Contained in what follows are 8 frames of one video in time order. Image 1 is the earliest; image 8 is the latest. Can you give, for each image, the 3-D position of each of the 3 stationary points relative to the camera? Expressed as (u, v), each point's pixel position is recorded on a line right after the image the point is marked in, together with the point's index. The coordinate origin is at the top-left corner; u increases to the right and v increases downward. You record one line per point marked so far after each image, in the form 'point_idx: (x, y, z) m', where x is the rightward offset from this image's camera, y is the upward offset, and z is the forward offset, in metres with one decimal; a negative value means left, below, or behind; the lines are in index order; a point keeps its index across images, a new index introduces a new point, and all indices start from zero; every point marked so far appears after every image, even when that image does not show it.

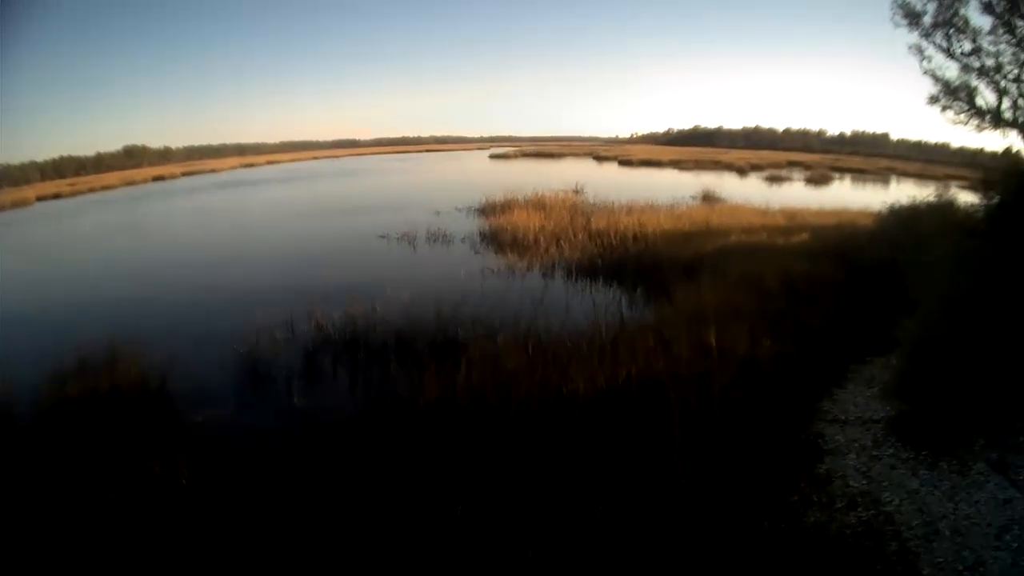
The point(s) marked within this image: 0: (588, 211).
0: (+2.2, +2.4, +17.4) m
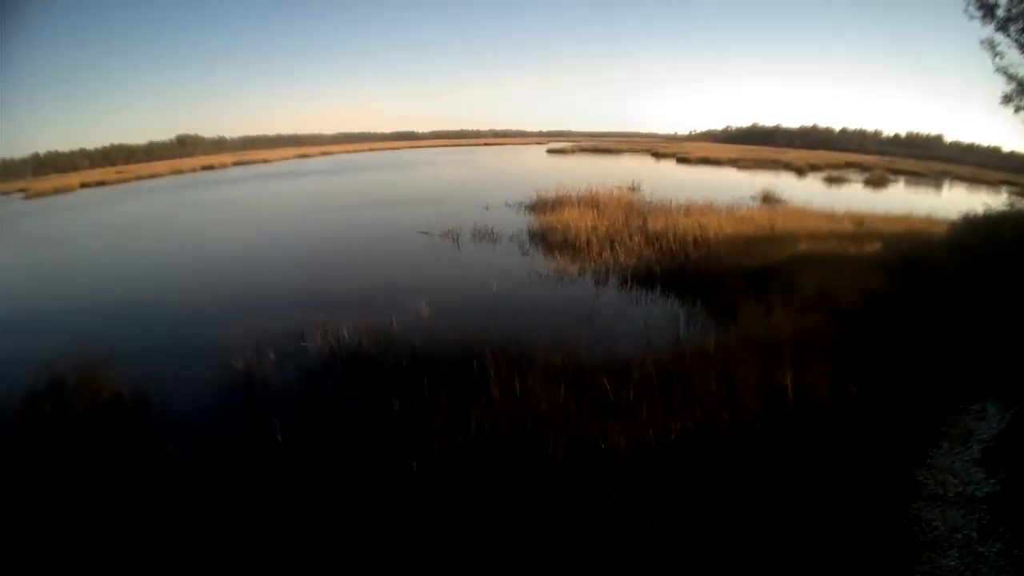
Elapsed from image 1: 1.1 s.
0: (+3.6, +2.2, +16.4) m
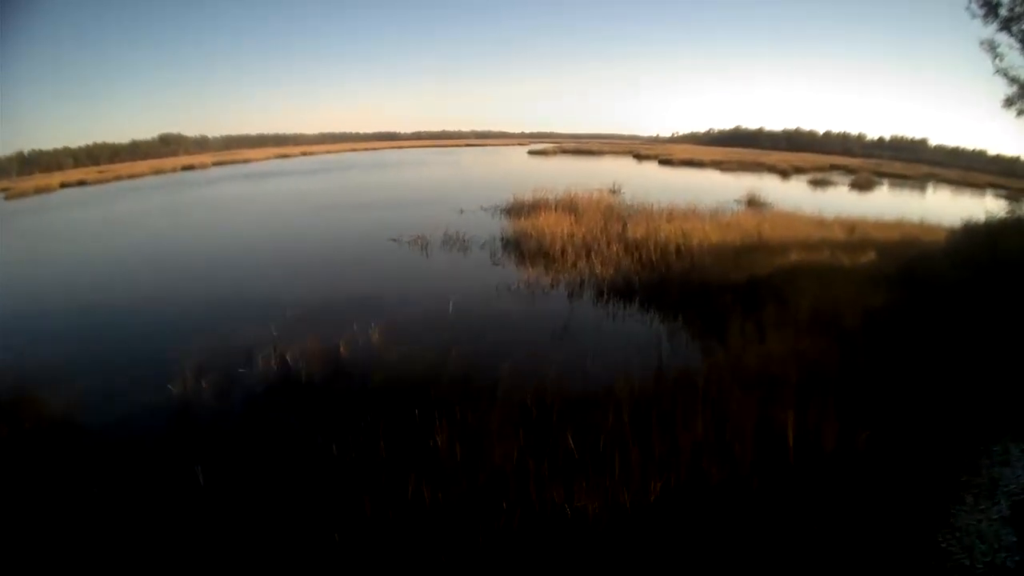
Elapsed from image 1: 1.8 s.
0: (+3.1, +2.1, +15.9) m
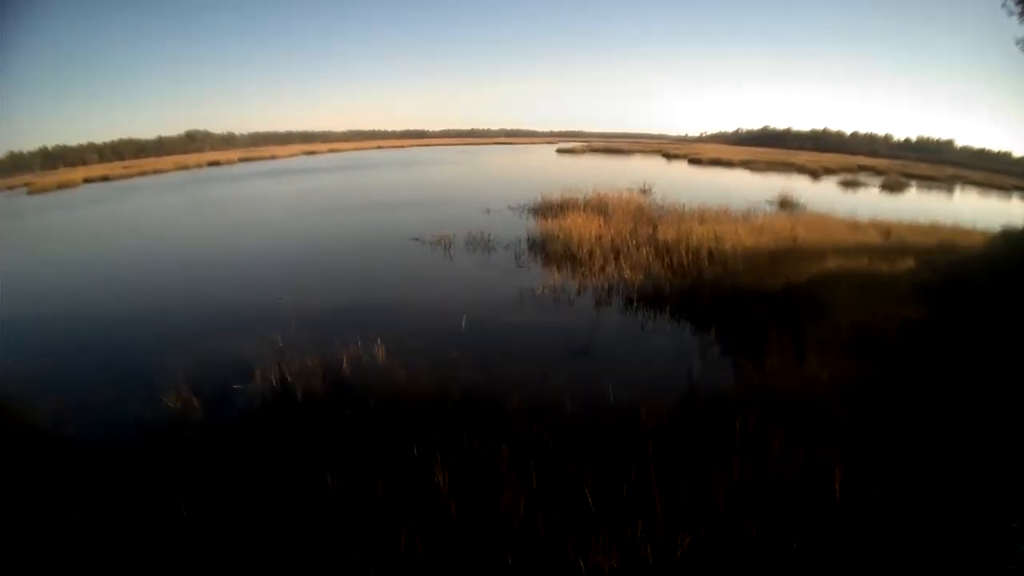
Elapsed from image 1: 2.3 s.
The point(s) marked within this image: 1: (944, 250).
0: (+3.7, +1.9, +15.3) m
1: (+8.6, +0.7, +10.9) m
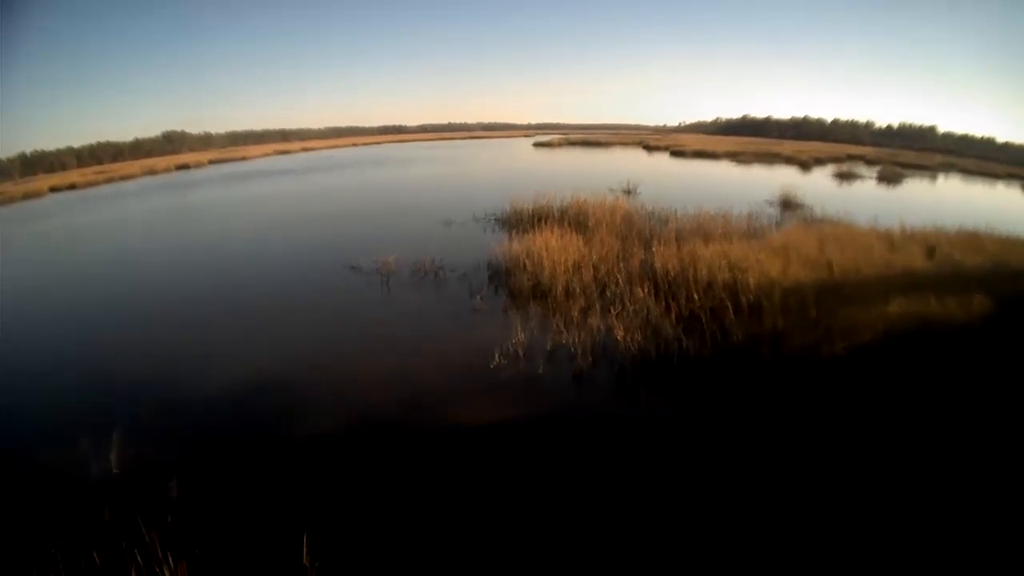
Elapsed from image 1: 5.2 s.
0: (+3.0, +1.3, +12.9) m
1: (+8.0, +0.2, +8.6) m
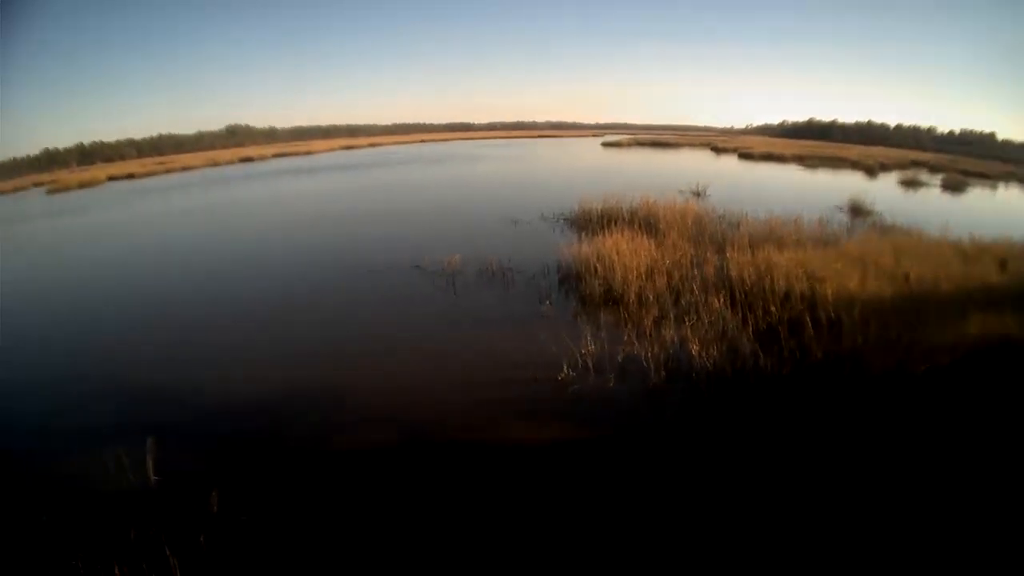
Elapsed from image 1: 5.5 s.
0: (+4.6, +1.2, +12.4) m
1: (+9.3, -0.1, +7.8) m
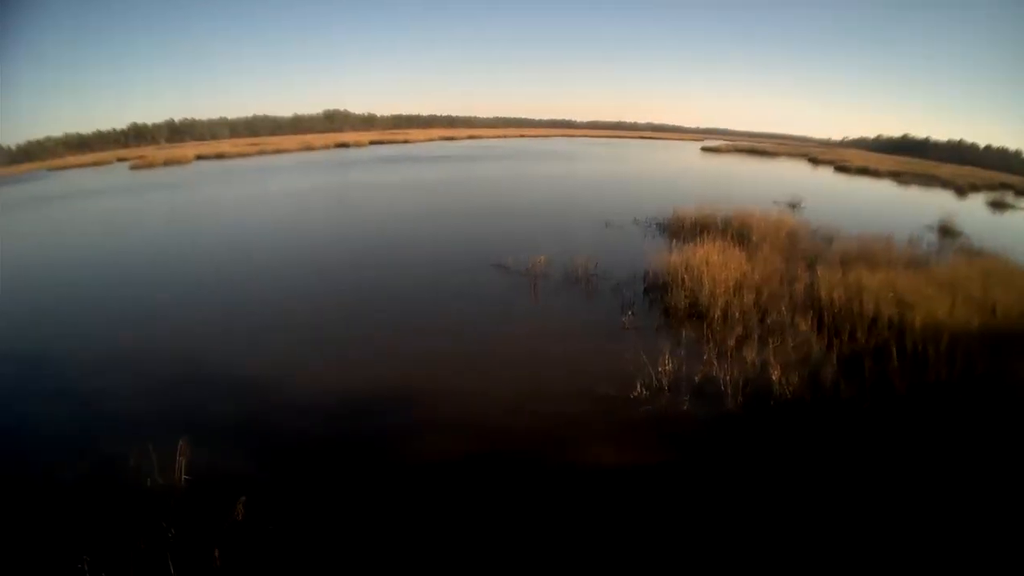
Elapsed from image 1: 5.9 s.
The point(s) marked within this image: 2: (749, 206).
0: (+6.8, +0.8, +12.1) m
1: (+11.0, -0.8, +7.1) m
2: (+7.1, +2.4, +16.2) m
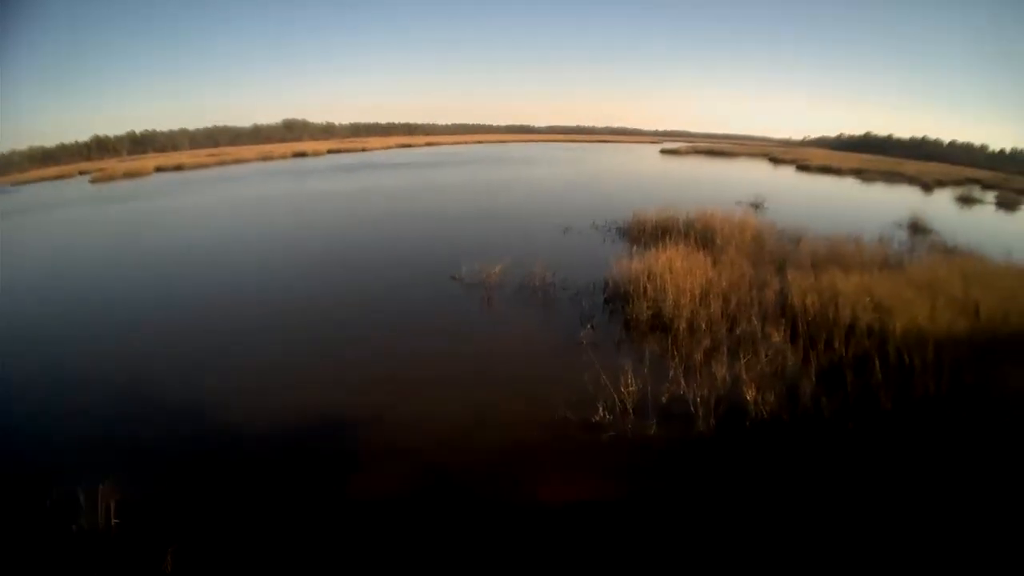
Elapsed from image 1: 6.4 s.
0: (+5.7, +0.7, +11.2) m
1: (+10.1, -0.8, +6.4) m
2: (+5.8, +2.2, +15.3) m
